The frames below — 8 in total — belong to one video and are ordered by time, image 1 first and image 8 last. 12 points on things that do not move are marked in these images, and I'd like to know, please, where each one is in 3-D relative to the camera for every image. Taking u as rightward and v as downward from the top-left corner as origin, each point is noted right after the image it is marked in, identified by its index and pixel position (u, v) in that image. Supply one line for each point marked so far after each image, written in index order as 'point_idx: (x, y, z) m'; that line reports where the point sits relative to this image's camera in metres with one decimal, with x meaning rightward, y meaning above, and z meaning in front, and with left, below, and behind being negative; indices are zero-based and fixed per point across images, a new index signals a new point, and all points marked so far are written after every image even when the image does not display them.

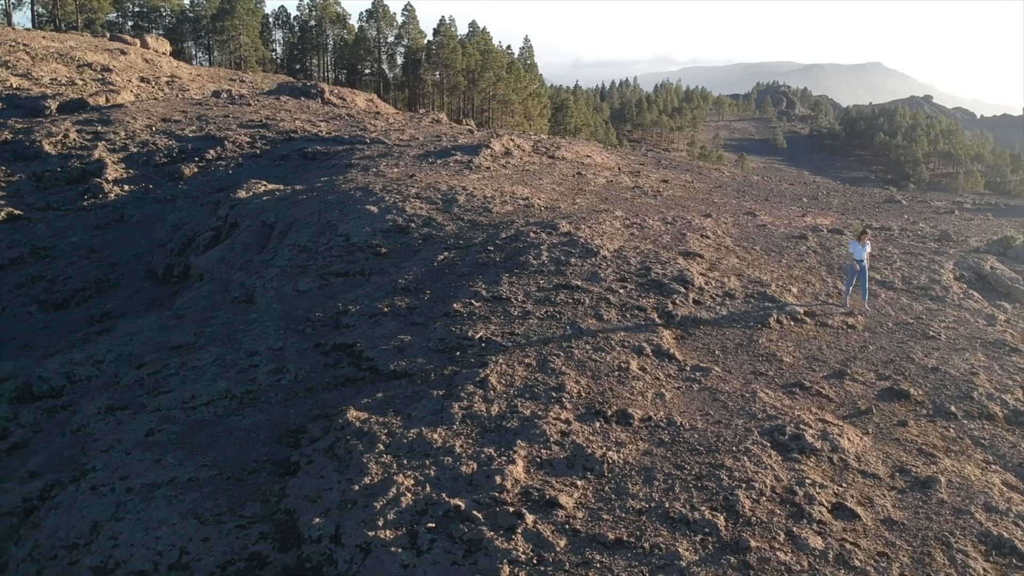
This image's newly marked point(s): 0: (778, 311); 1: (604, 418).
0: (+2.9, -0.2, +11.0) m
1: (+0.8, -1.1, +8.2) m
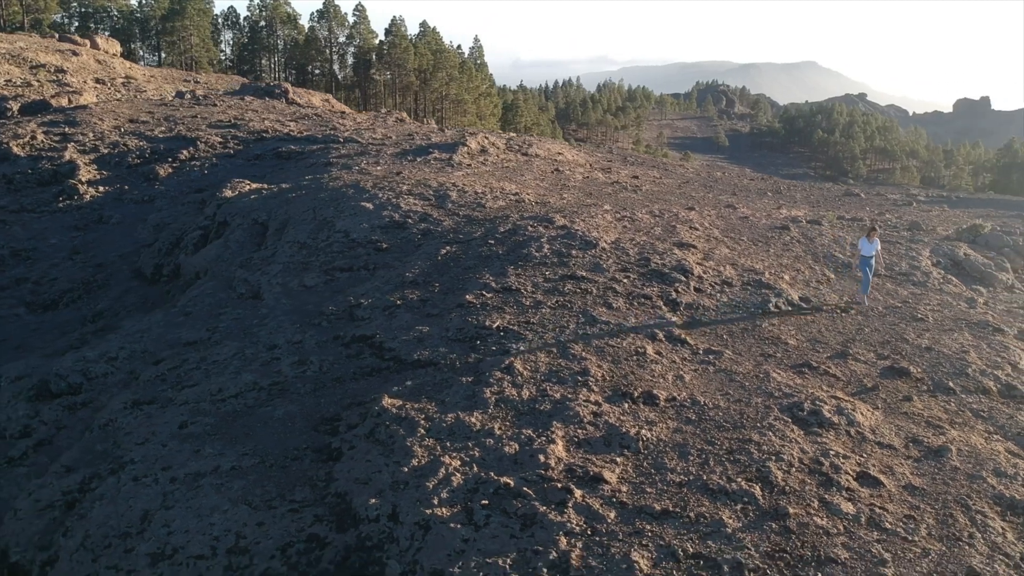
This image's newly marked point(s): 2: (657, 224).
0: (+3.0, -0.1, +11.5) m
1: (+1.0, -0.9, +8.6) m
2: (+2.1, +0.9, +14.1) m
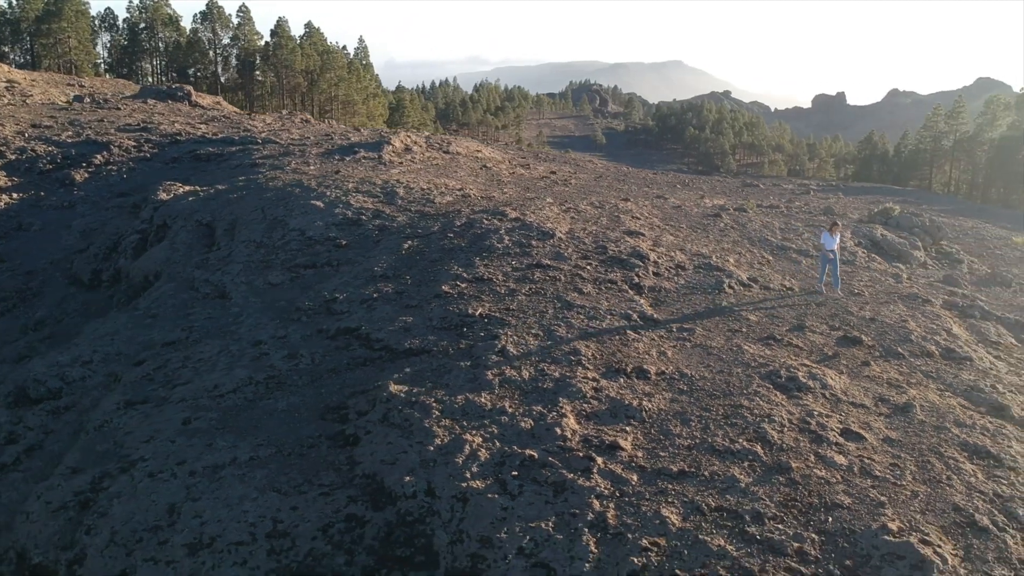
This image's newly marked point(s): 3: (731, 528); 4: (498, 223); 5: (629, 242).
0: (+2.6, +0.1, +12.3) m
1: (+1.0, -0.8, +9.2) m
2: (+1.3, +1.1, +14.7) m
3: (+1.6, -1.7, +7.1) m
4: (-0.2, +0.9, +13.6) m
5: (+1.5, +0.6, +13.2) m
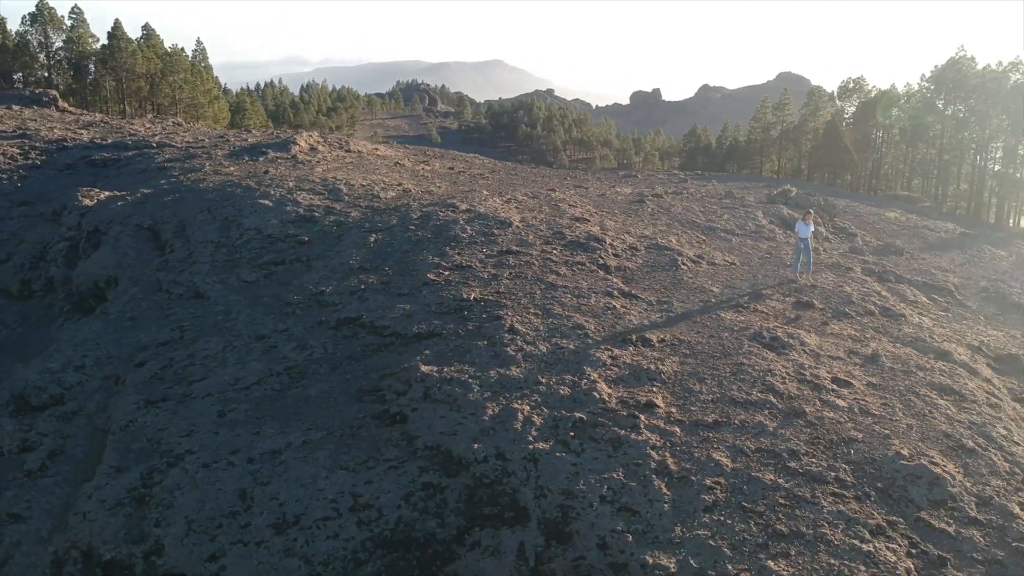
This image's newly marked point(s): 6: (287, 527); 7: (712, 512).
0: (+2.2, +0.4, +13.3) m
1: (+1.2, -0.5, +10.0) m
2: (+0.5, +1.3, +15.6) m
3: (+2.1, -1.4, +8.0) m
4: (-0.8, +1.0, +14.1) m
5: (+0.9, +0.8, +14.1) m
6: (-1.7, -1.8, +7.7) m
7: (+1.5, -1.6, +7.4) m
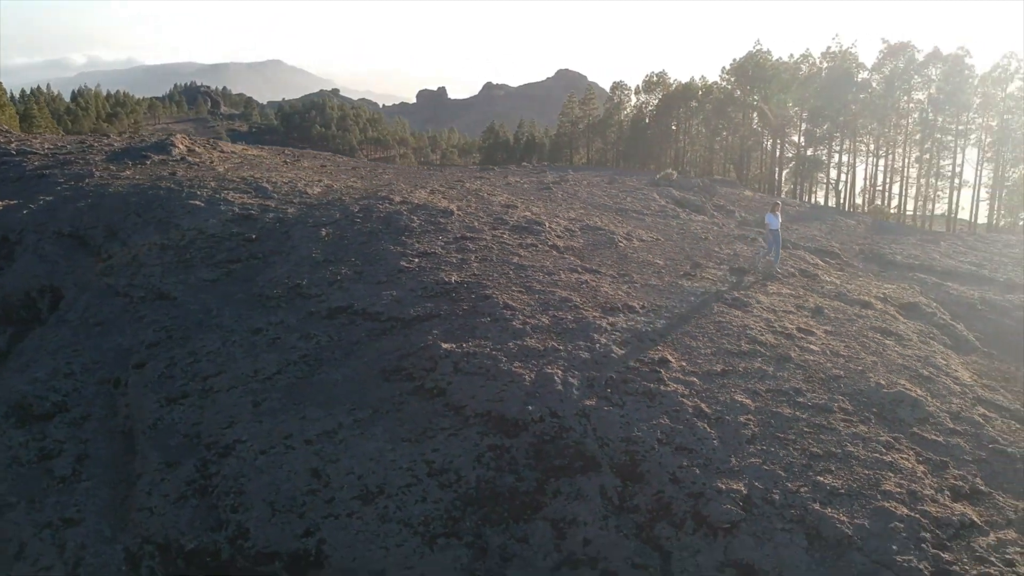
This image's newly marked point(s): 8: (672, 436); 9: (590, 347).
0: (+1.4, +0.8, +14.4) m
1: (+1.2, -0.2, +11.0) m
2: (-0.8, +1.5, +16.3) m
3: (+2.5, -1.0, +9.3) m
4: (-1.7, +1.2, +14.6) m
5: (0.0, +1.1, +14.9) m
6: (-1.1, -1.7, +8.2) m
7: (+2.1, -1.3, +8.5) m
8: (+1.4, -1.3, +8.6) m
9: (+0.8, -0.6, +10.0) m
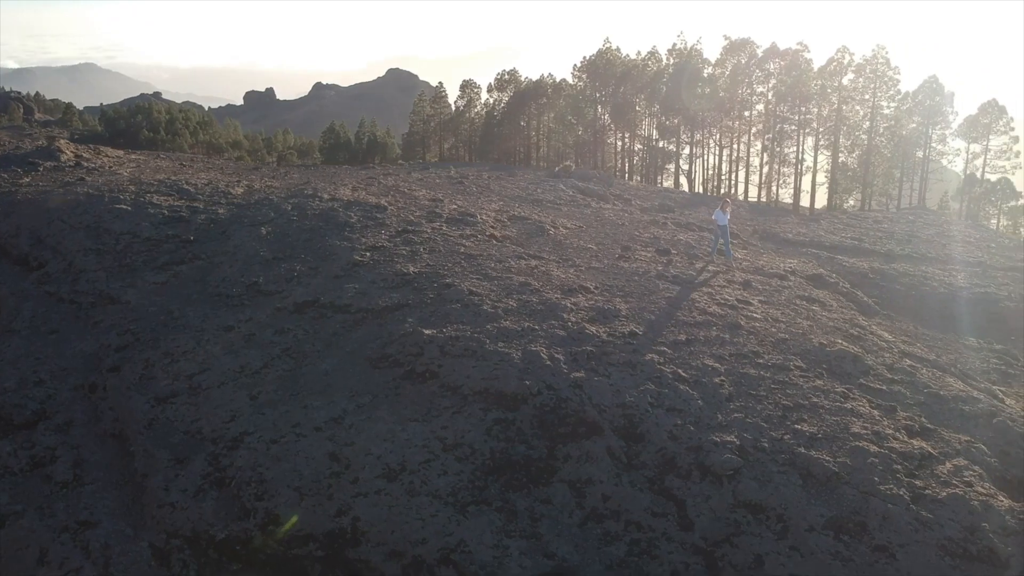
0: (+0.4, +1.0, +15.2) m
1: (+0.8, 0.0, +11.8) m
2: (-2.1, +1.6, +16.6) m
3: (+2.4, -0.8, +10.2) m
4: (-2.8, +1.2, +14.8) m
5: (-1.1, +1.2, +15.4) m
6: (-1.0, -1.6, +8.6) m
7: (+2.1, -1.1, +9.5) m
8: (+1.4, -1.0, +9.4) m
9: (+0.5, -0.4, +10.7) m
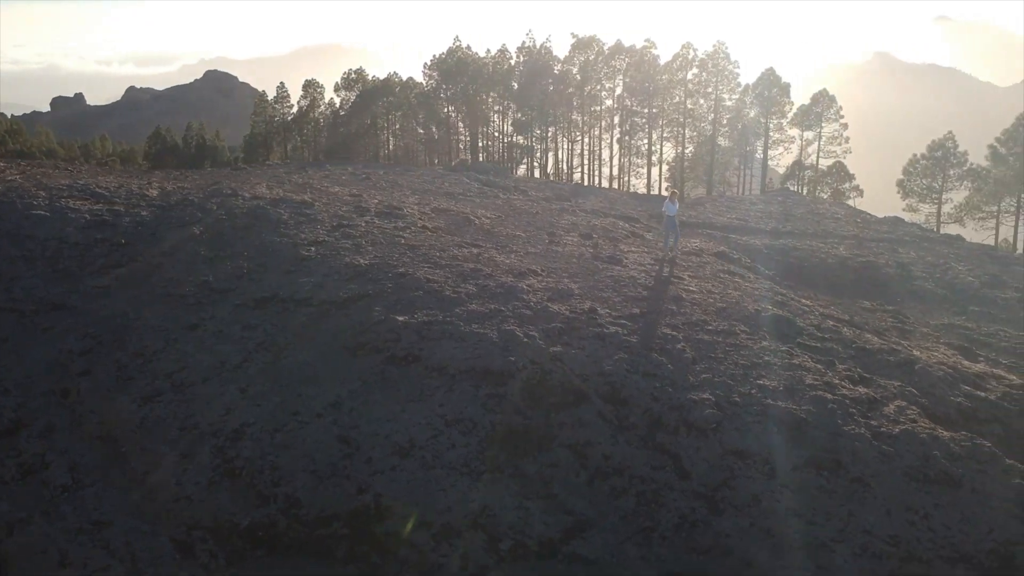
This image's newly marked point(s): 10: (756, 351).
0: (-0.8, +1.2, +15.7) m
1: (+0.2, +0.2, +12.4) m
2: (-3.5, +1.7, +16.7) m
3: (+2.1, -0.5, +11.2) m
4: (-3.9, +1.3, +14.8) m
5: (-2.3, +1.3, +15.7) m
6: (-0.9, -1.5, +9.0) m
7: (+1.9, -0.8, +10.4) m
8: (+1.2, -0.8, +10.2) m
9: (+0.2, -0.2, +11.3) m
10: (+2.6, -0.7, +10.8) m
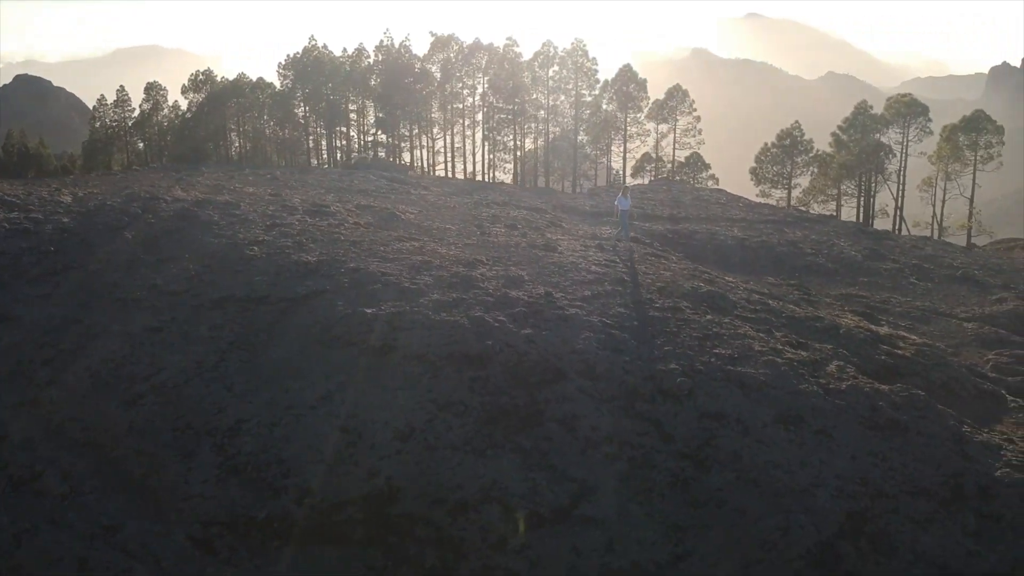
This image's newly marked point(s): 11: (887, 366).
0: (-2.0, +1.2, +16.0) m
1: (-0.5, +0.3, +12.9) m
2: (-4.9, +1.6, +16.5) m
3: (+1.6, -0.2, +12.0) m
4: (-4.9, +1.2, +14.6) m
5: (-3.5, +1.4, +15.7) m
6: (-1.0, -1.4, +9.3) m
7: (+1.6, -0.5, +11.1) m
8: (+1.0, -0.6, +10.8) m
9: (-0.3, -0.1, +11.8) m
10: (+2.2, -0.4, +11.6) m
11: (+4.3, -0.9, +11.4) m
